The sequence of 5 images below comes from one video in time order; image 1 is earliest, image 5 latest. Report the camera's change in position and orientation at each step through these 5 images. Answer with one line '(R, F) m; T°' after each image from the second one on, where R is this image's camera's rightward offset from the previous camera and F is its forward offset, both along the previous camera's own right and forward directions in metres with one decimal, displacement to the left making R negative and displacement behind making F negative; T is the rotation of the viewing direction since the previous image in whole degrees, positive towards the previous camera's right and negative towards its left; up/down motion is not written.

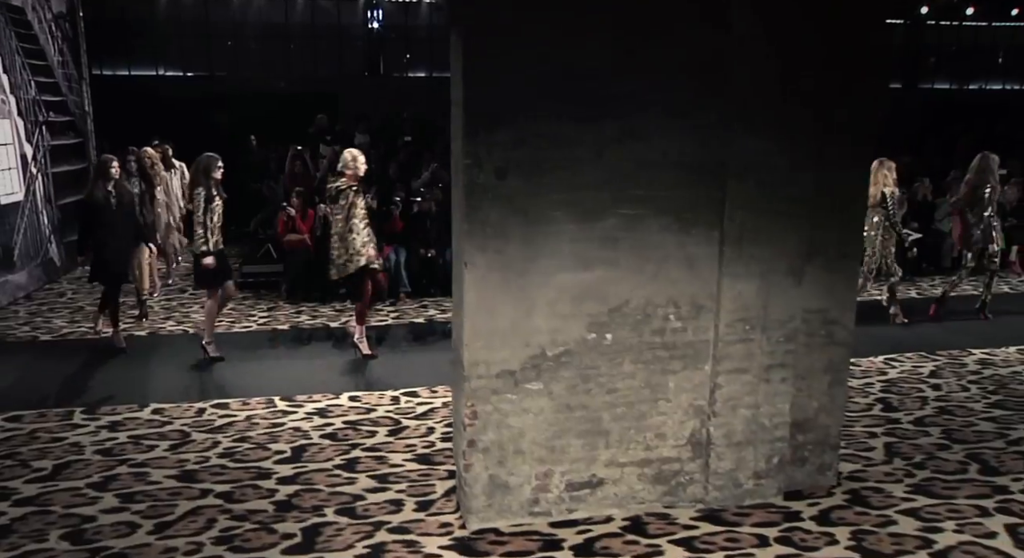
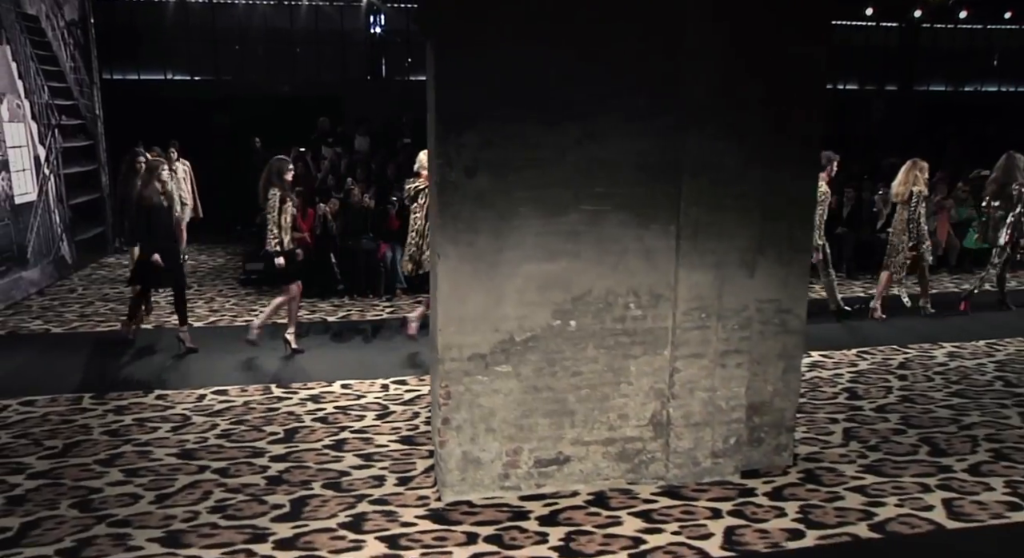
(+0.2, -0.3) m; -1°
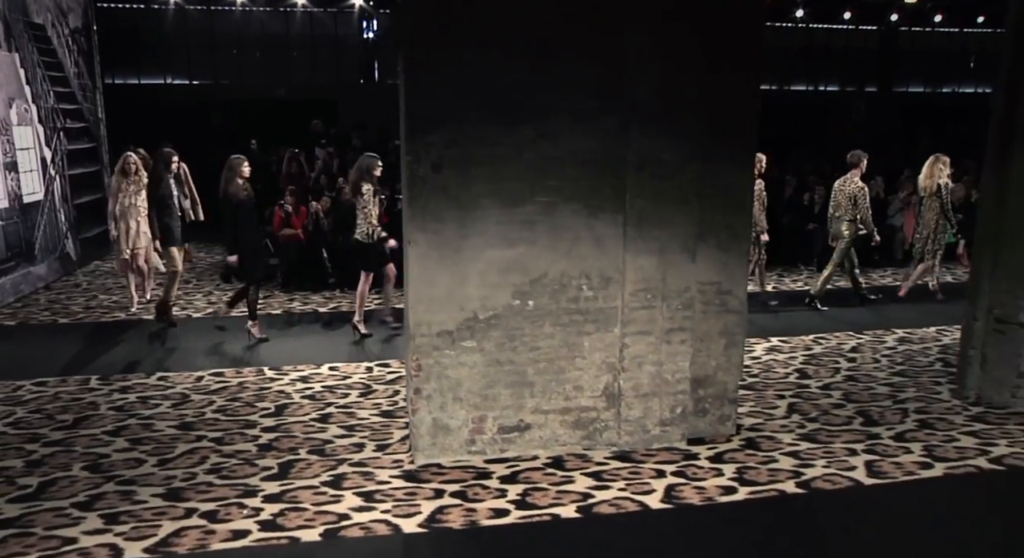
(+0.2, -0.5) m; 0°
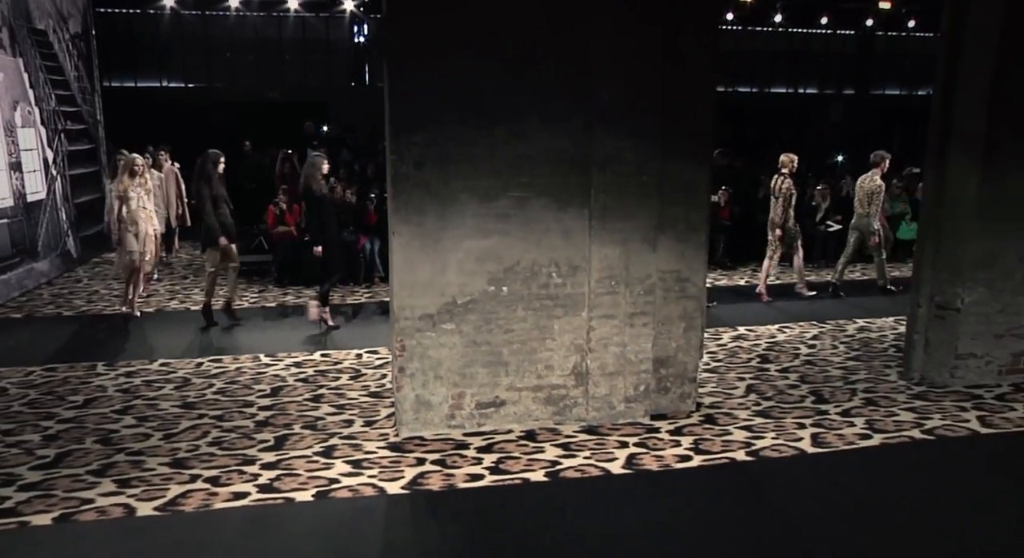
(+0.1, -0.5) m; +1°
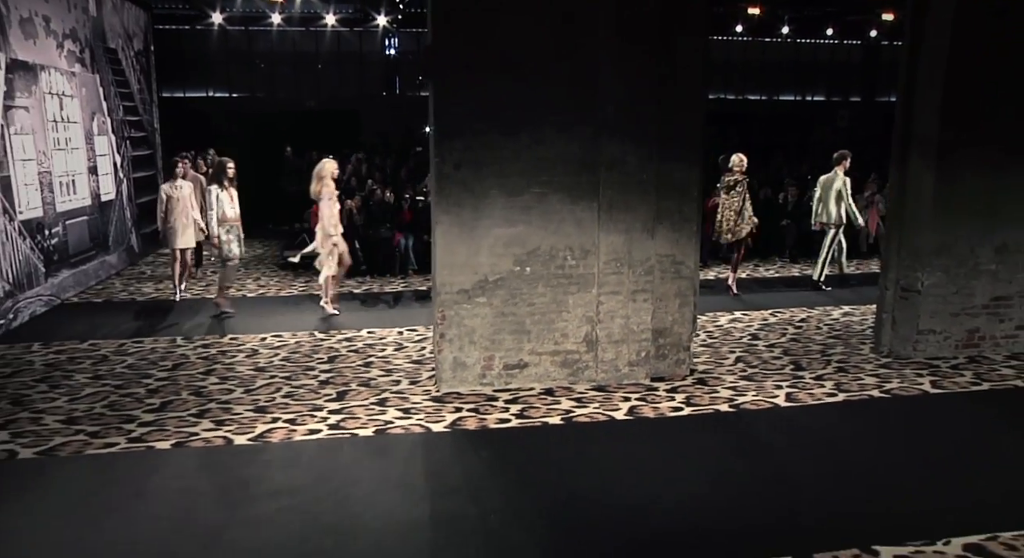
(0.0, -1.1) m; -1°
